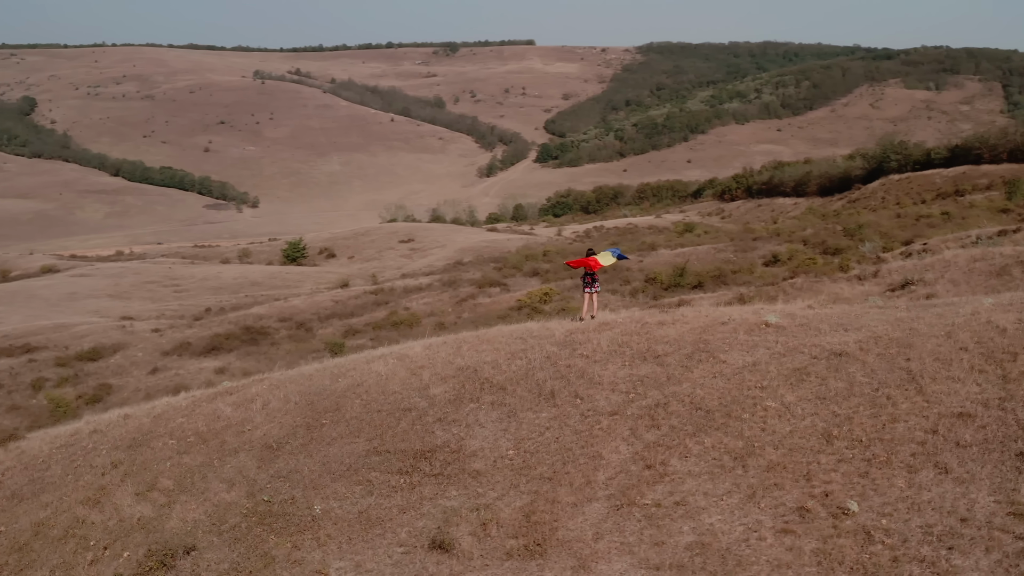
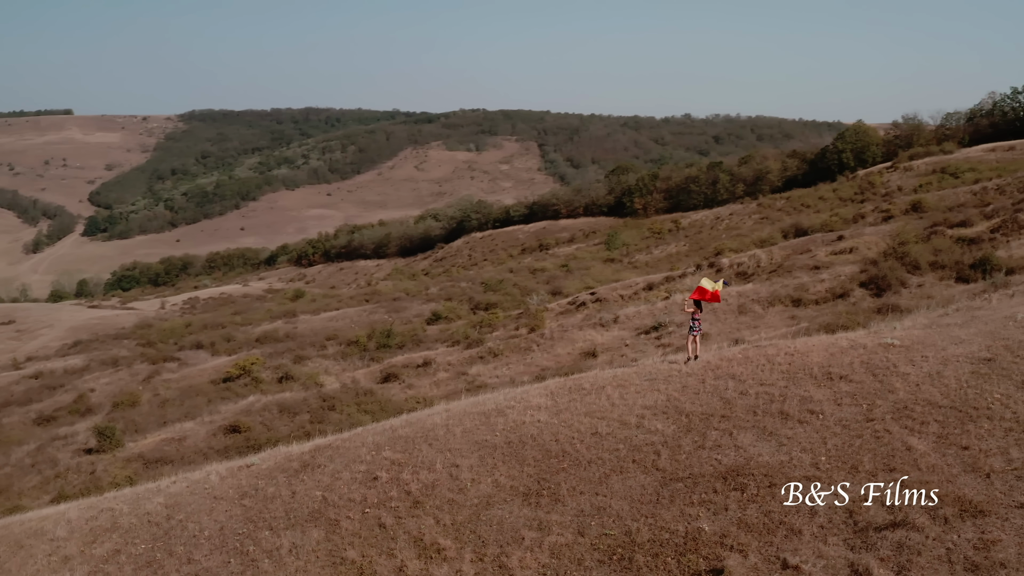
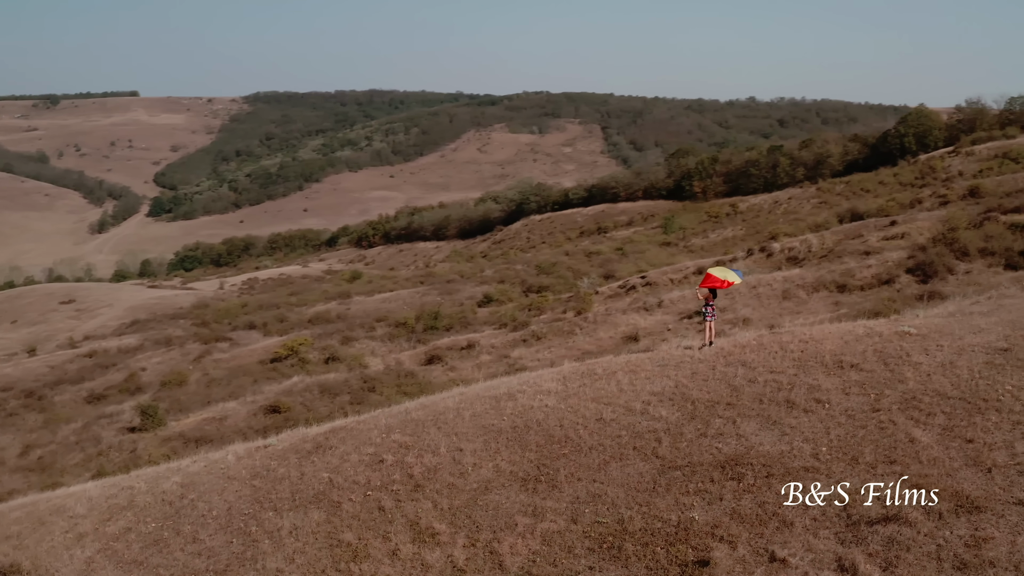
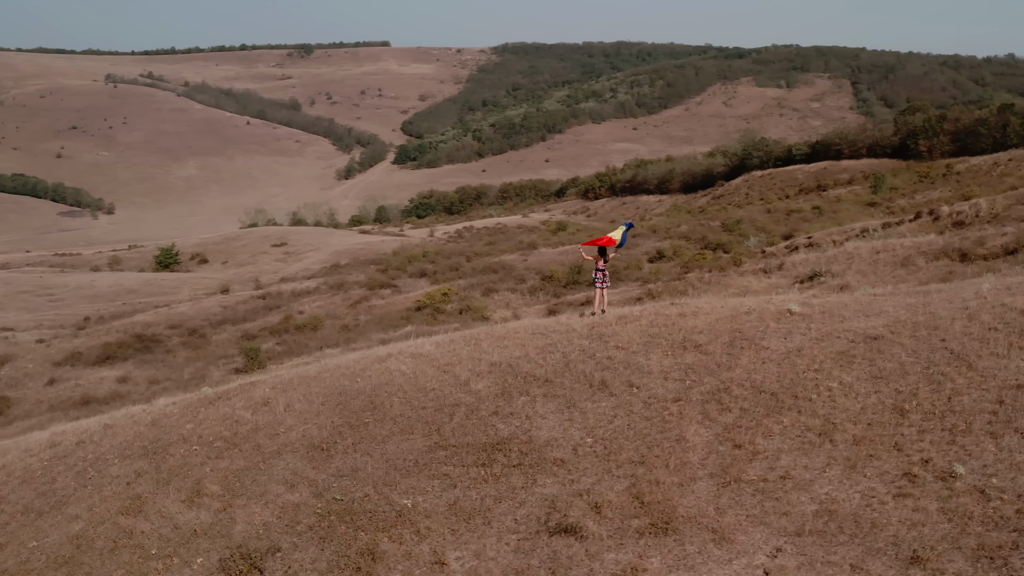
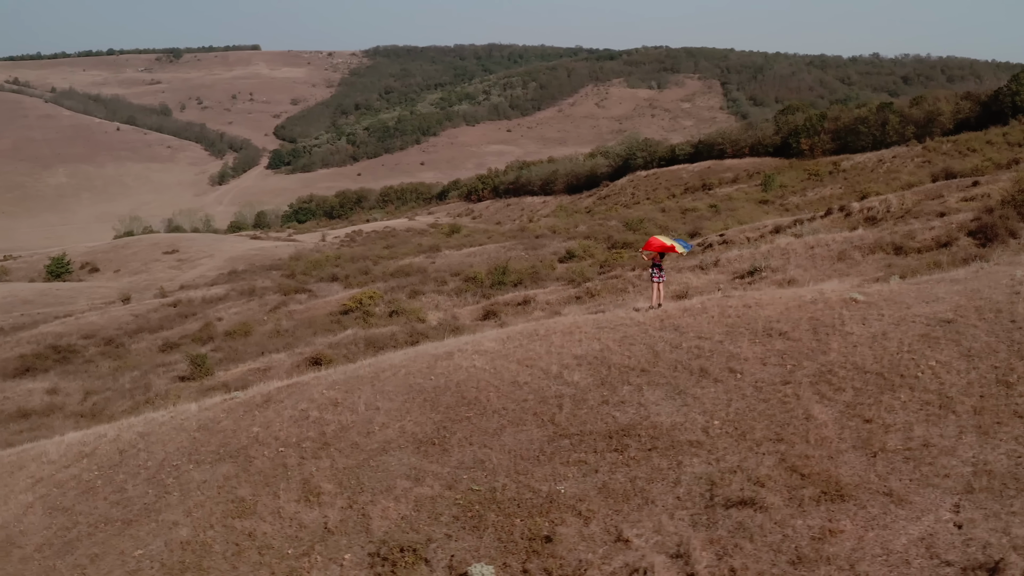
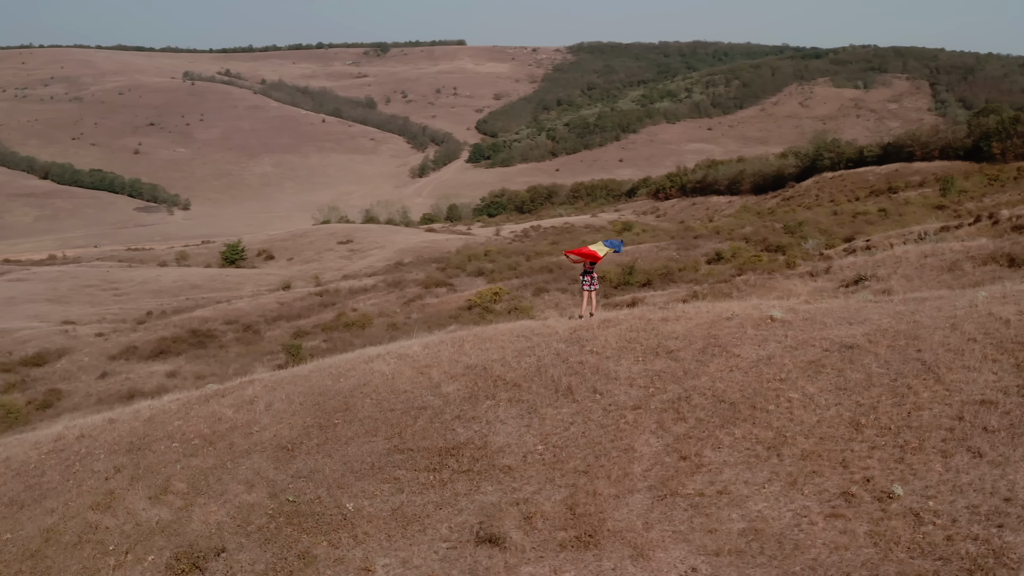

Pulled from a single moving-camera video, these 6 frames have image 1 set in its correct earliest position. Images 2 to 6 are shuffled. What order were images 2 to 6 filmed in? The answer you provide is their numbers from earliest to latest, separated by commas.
6, 4, 5, 3, 2
